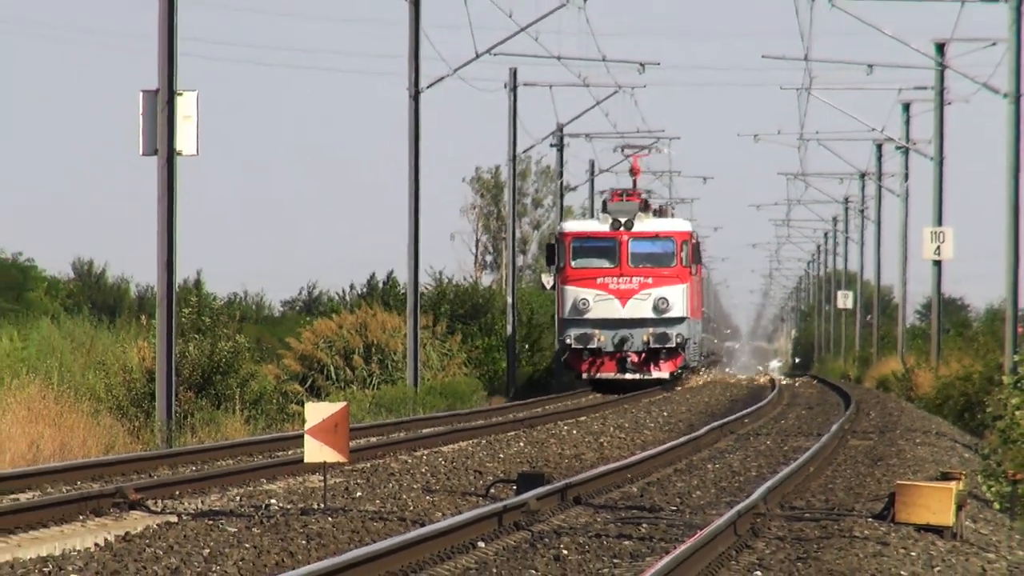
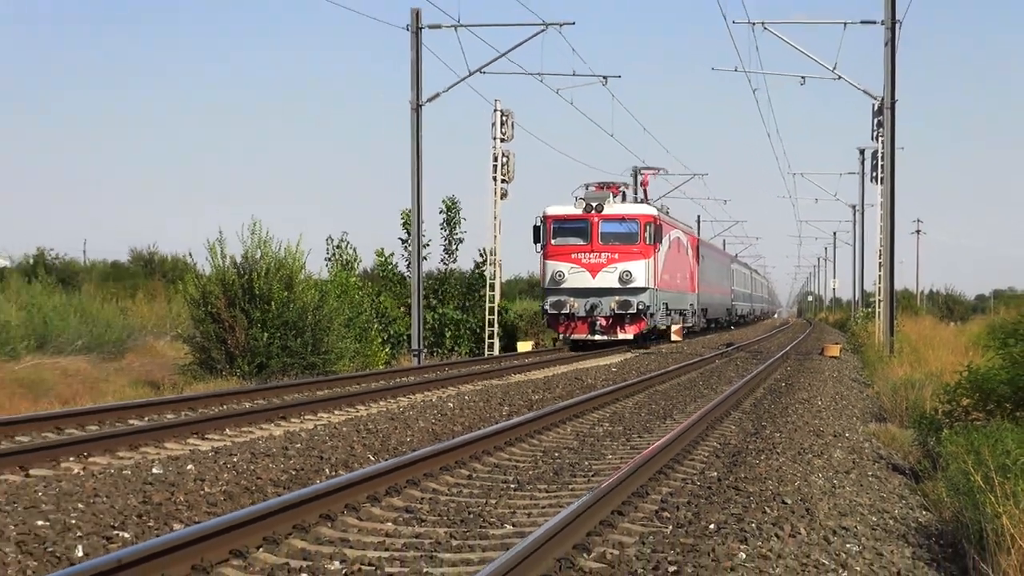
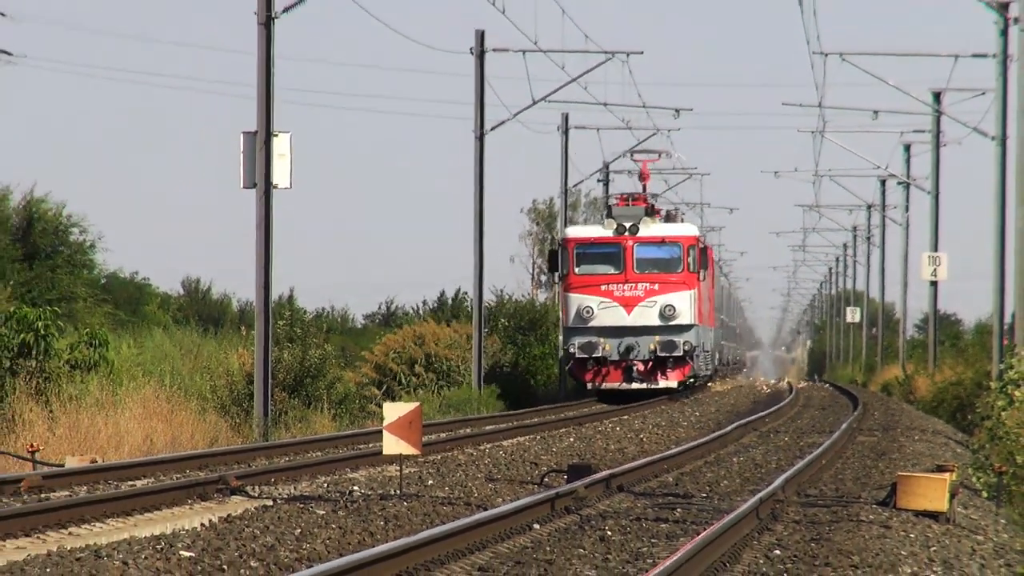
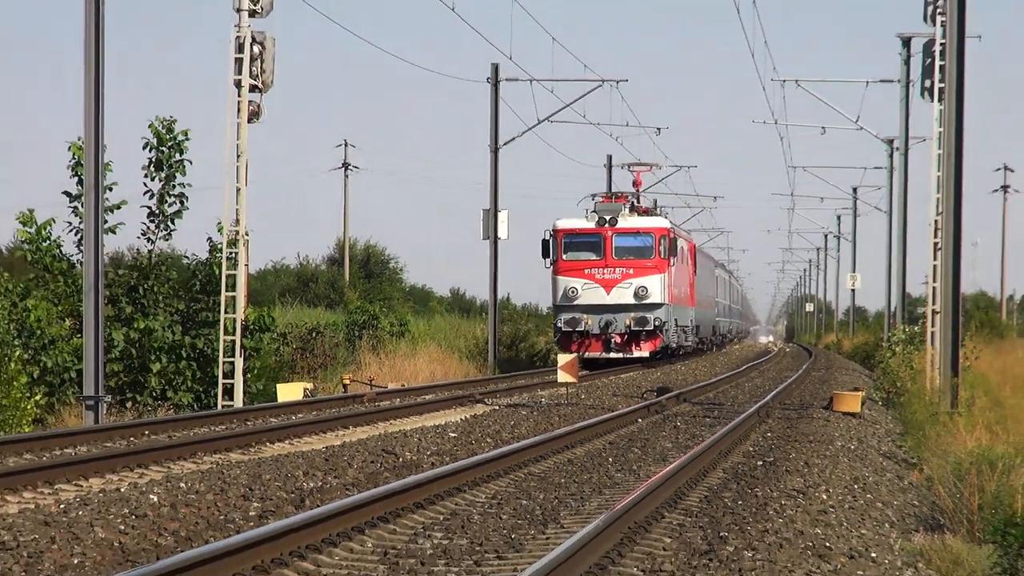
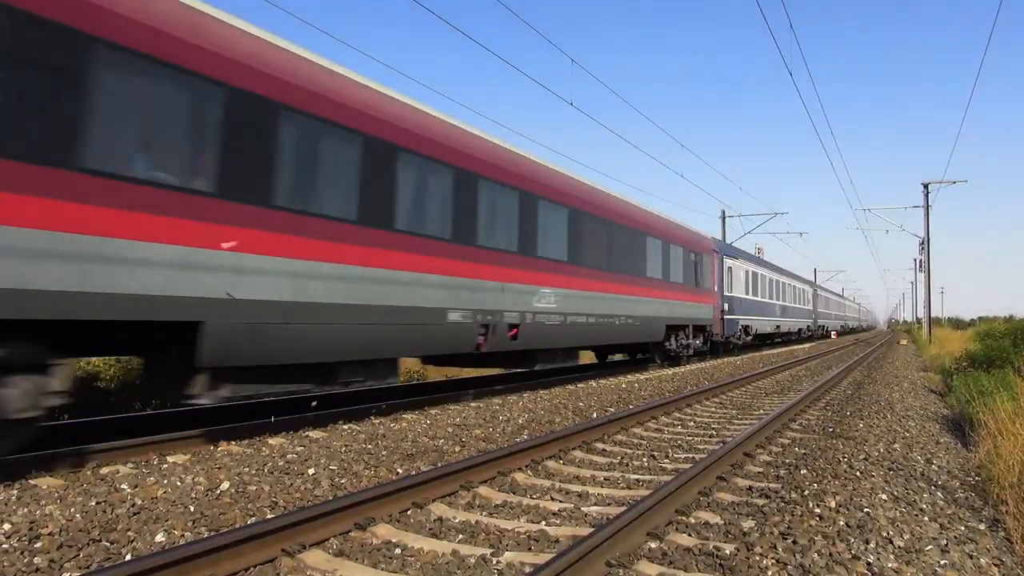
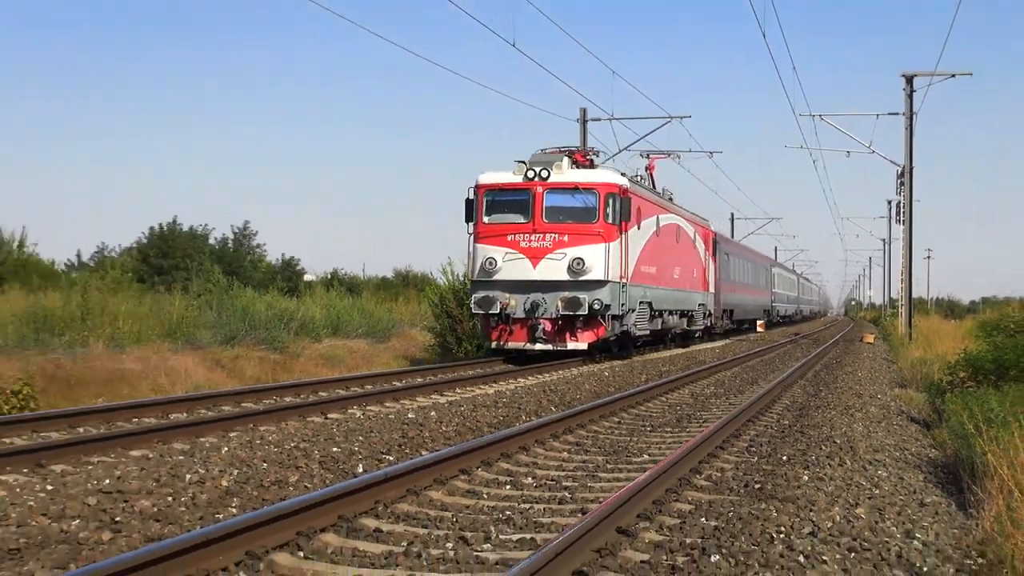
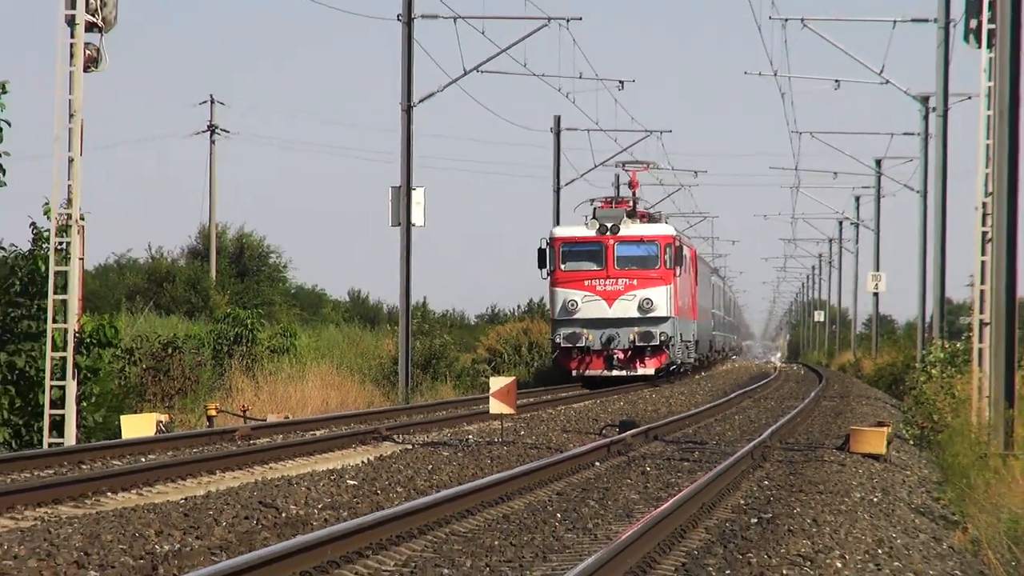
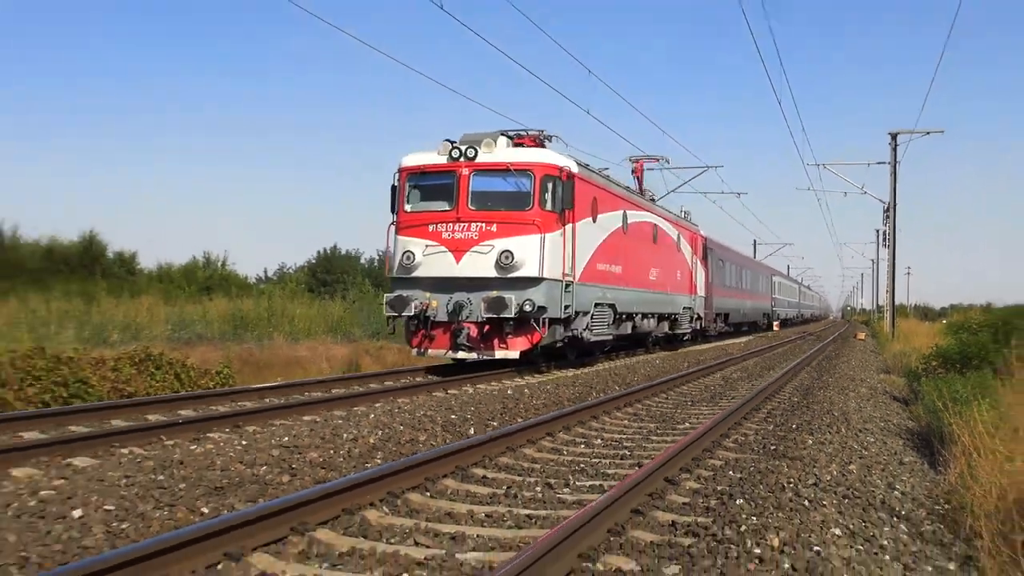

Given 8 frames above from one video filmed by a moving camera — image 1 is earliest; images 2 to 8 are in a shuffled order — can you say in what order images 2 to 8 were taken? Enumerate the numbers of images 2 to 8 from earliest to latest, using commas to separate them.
3, 7, 4, 2, 6, 8, 5
